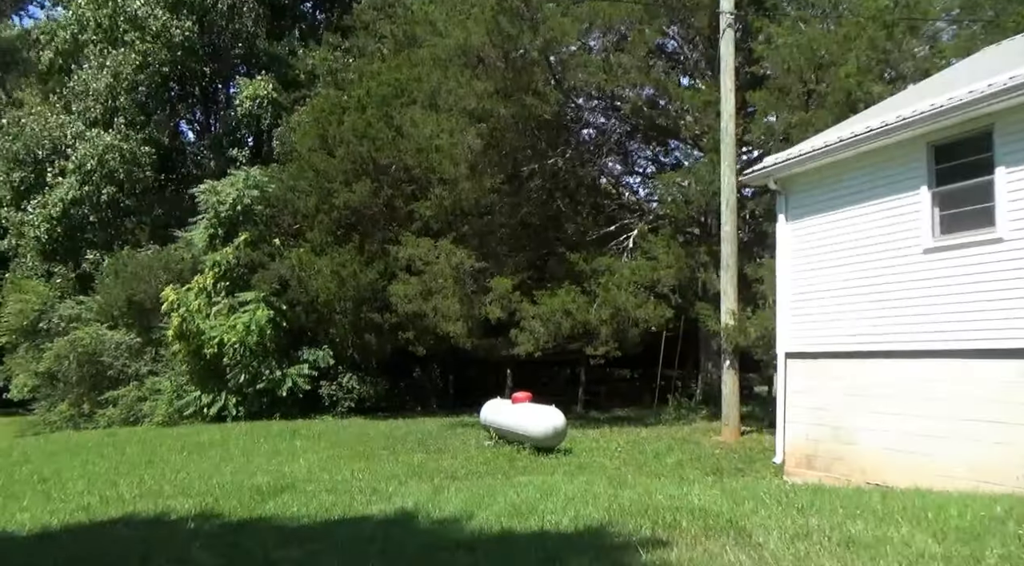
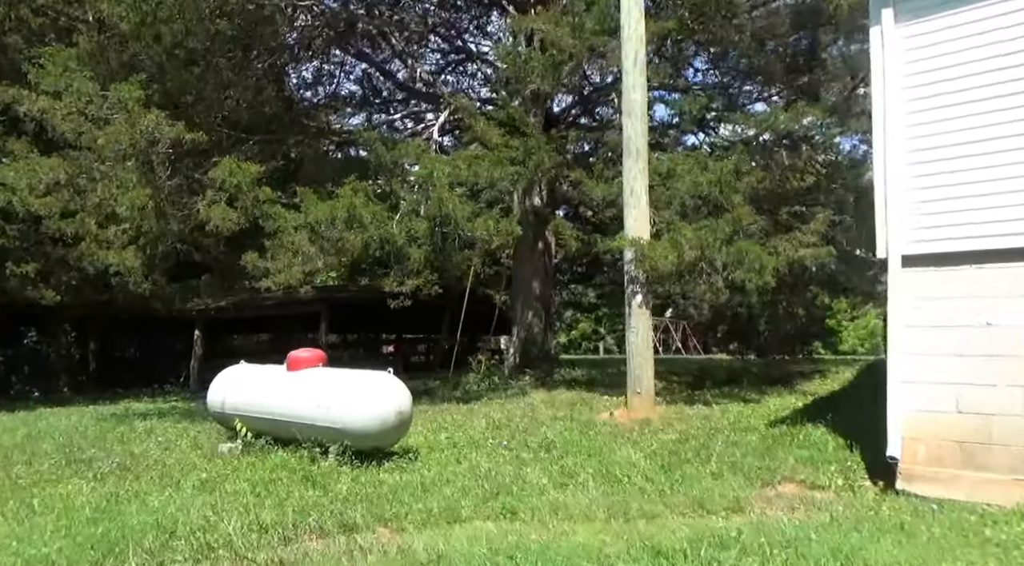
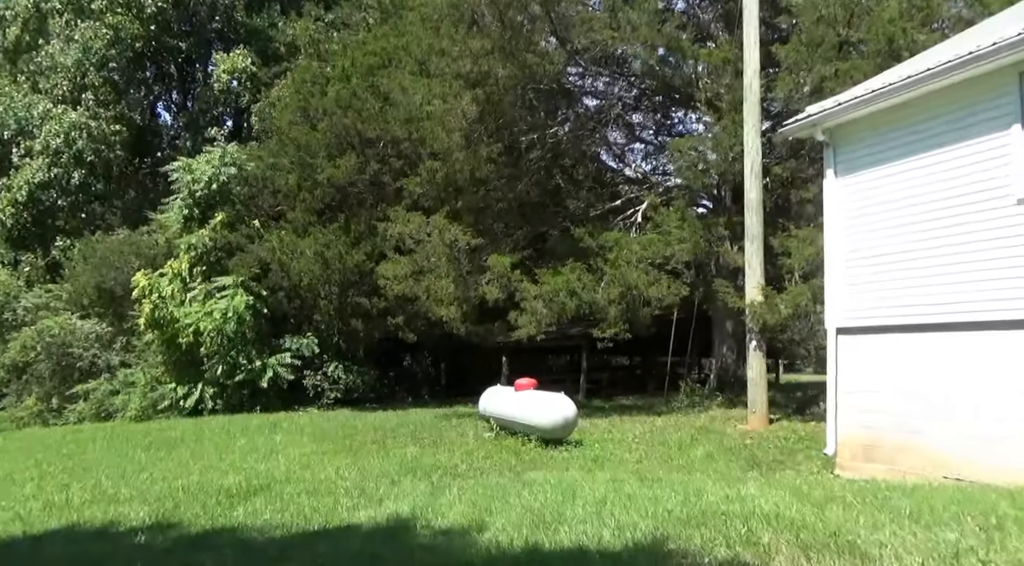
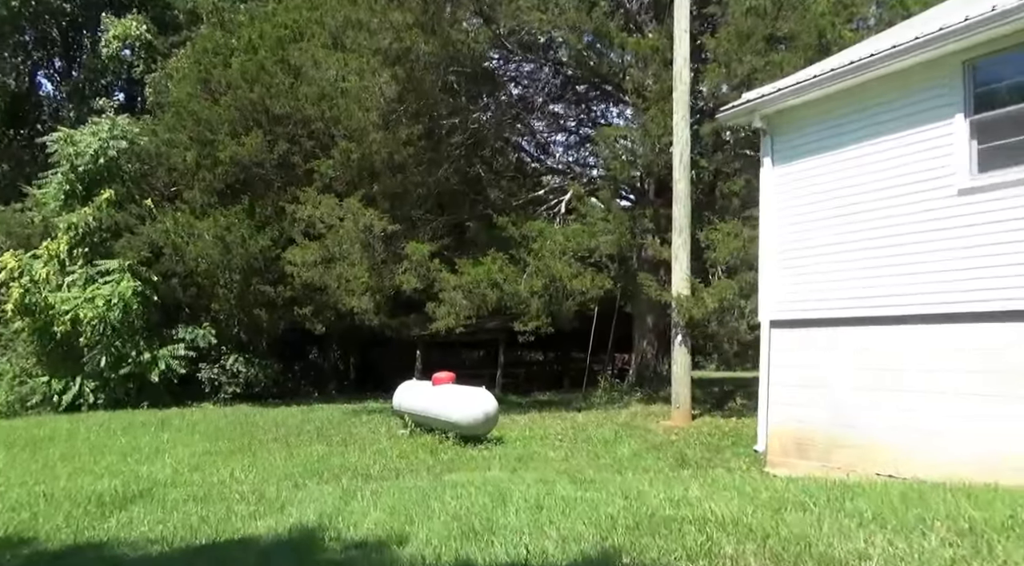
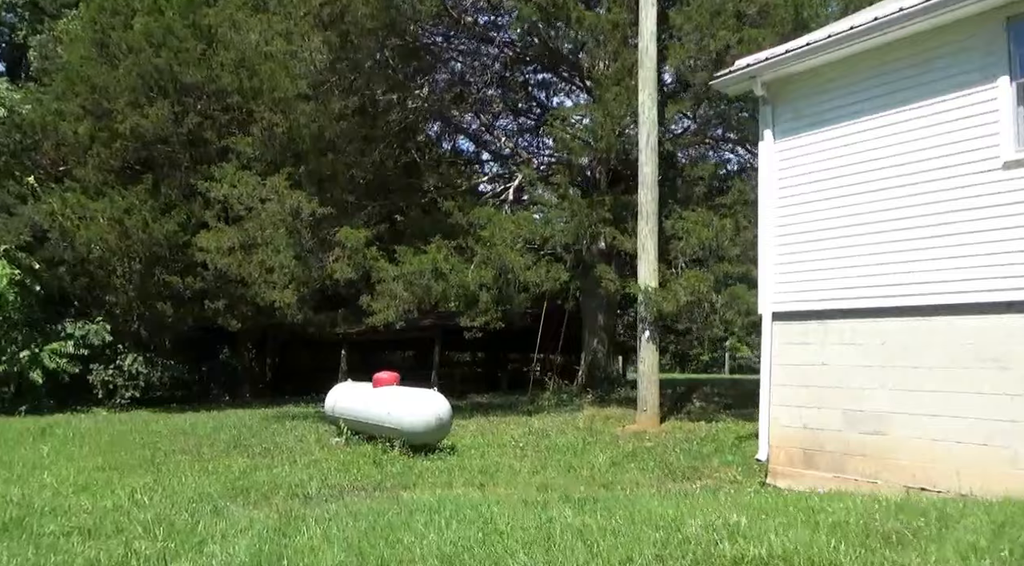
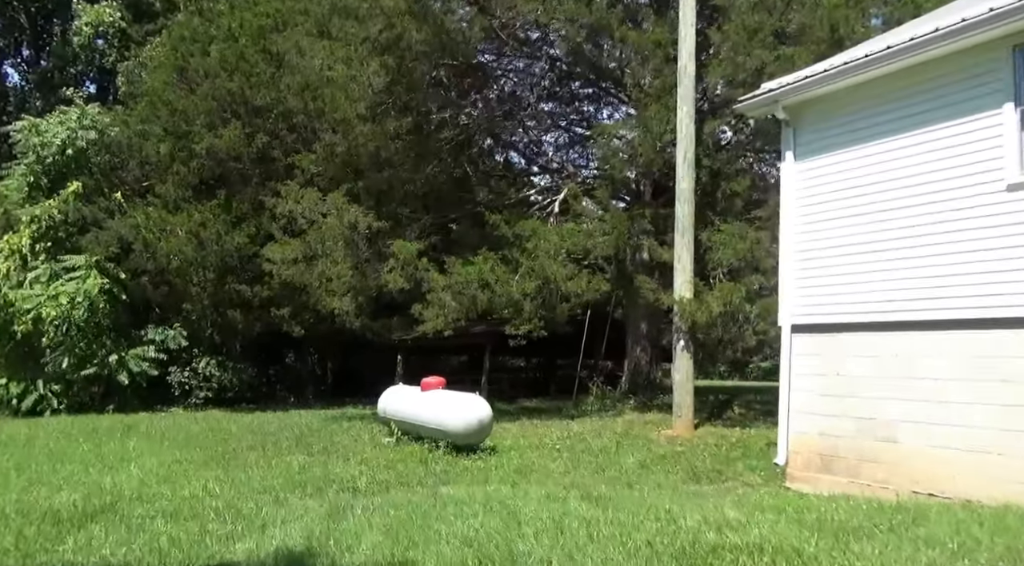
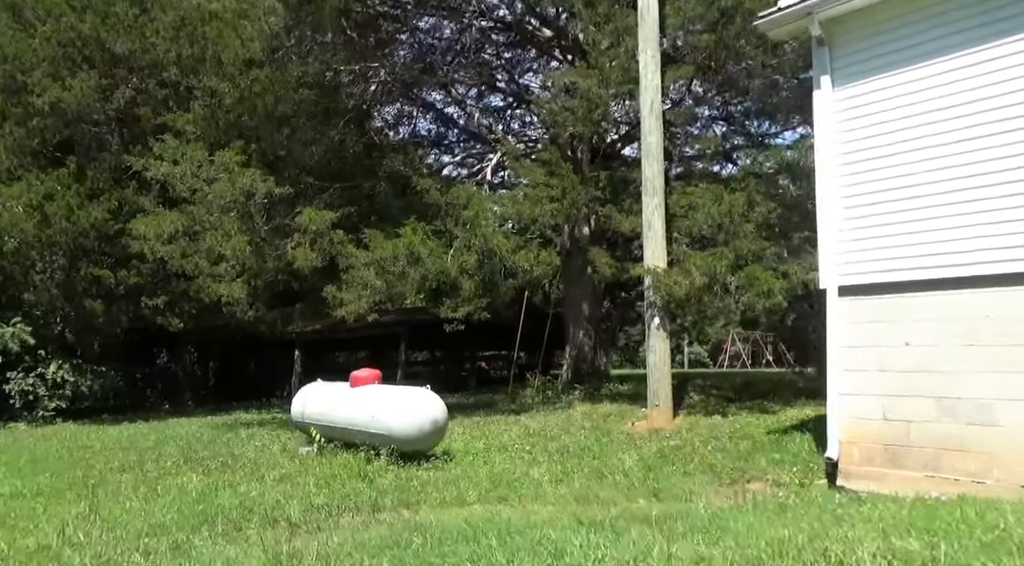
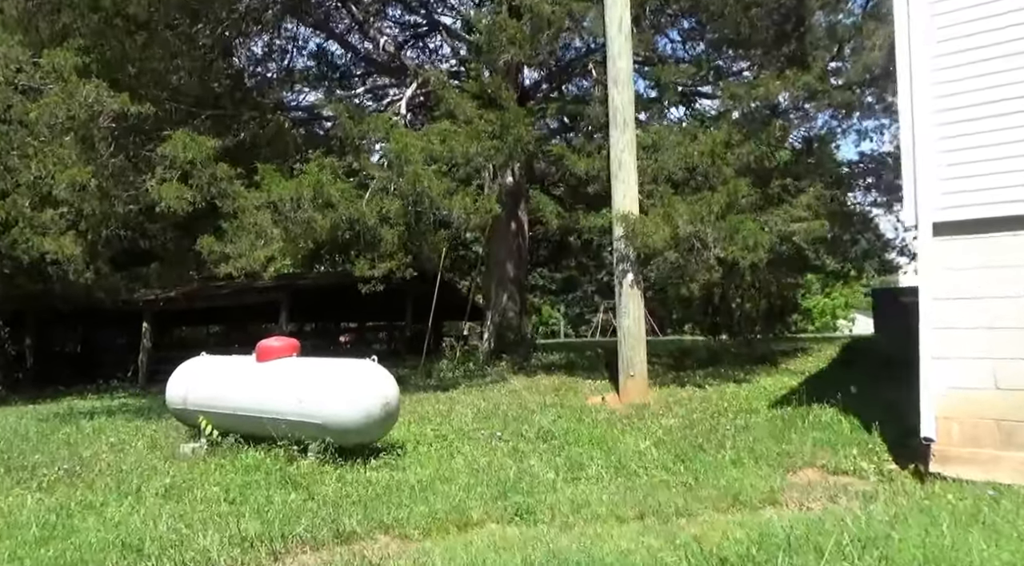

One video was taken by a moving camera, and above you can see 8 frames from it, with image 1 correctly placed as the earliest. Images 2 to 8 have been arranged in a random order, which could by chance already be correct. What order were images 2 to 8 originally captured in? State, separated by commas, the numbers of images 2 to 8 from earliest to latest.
3, 4, 6, 5, 7, 2, 8
